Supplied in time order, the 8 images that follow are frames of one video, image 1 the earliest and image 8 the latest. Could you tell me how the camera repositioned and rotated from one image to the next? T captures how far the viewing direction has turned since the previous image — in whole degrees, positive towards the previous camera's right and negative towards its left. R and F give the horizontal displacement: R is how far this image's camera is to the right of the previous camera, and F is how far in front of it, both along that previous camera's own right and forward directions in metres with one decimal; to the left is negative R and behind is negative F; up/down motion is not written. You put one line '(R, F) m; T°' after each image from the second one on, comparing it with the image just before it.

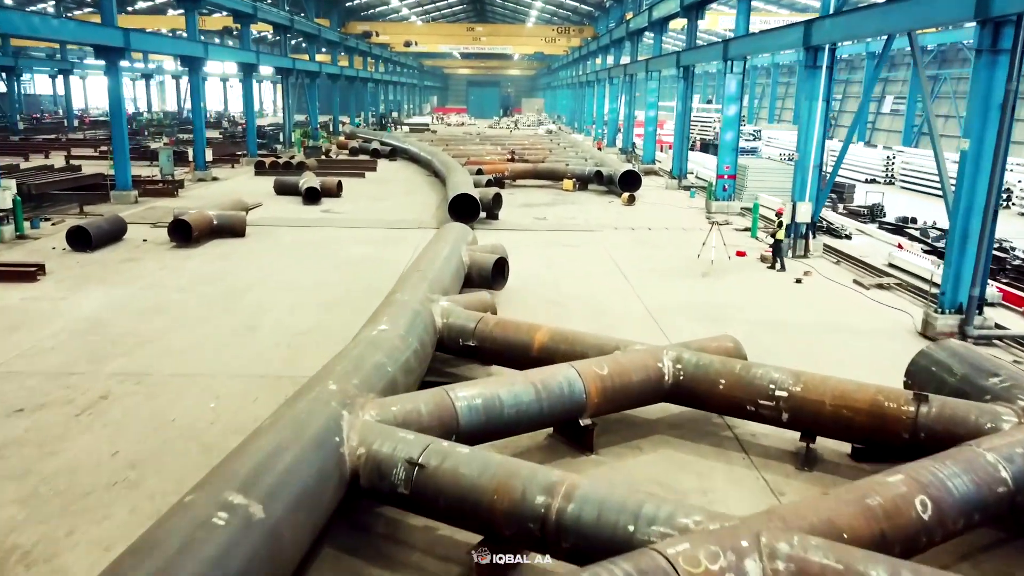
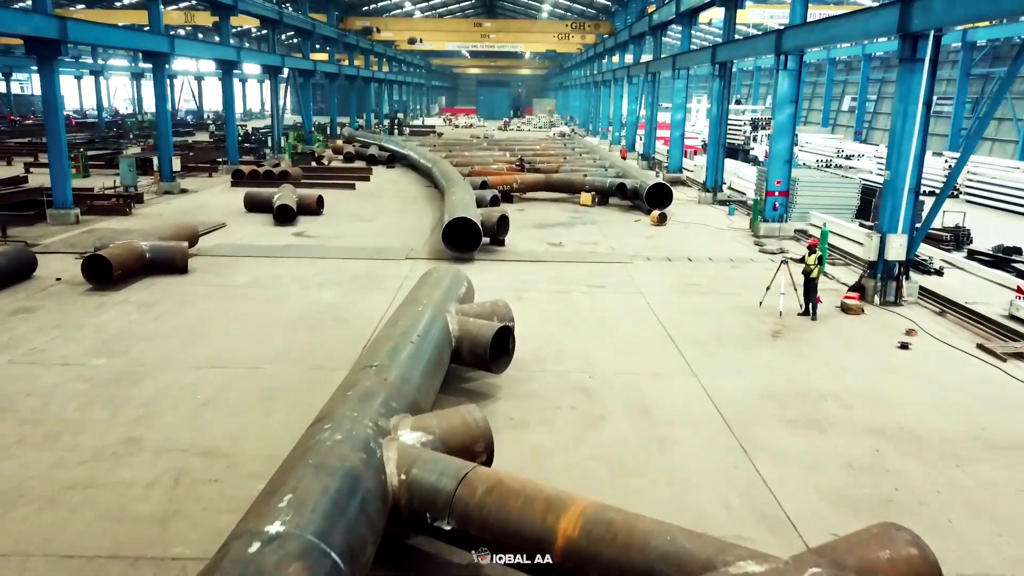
(0.0, +2.2) m; -1°
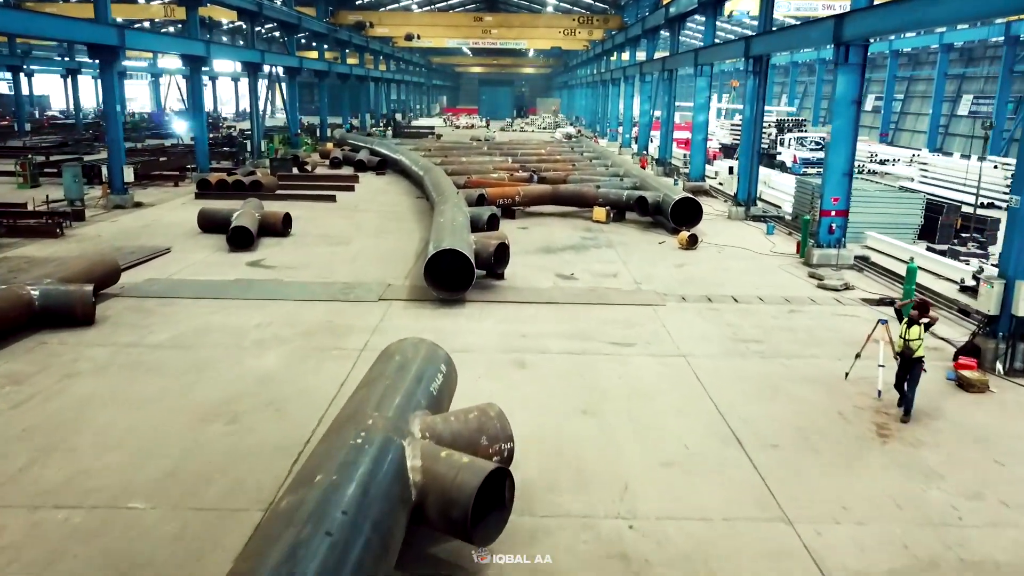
(0.0, +2.0) m; 0°
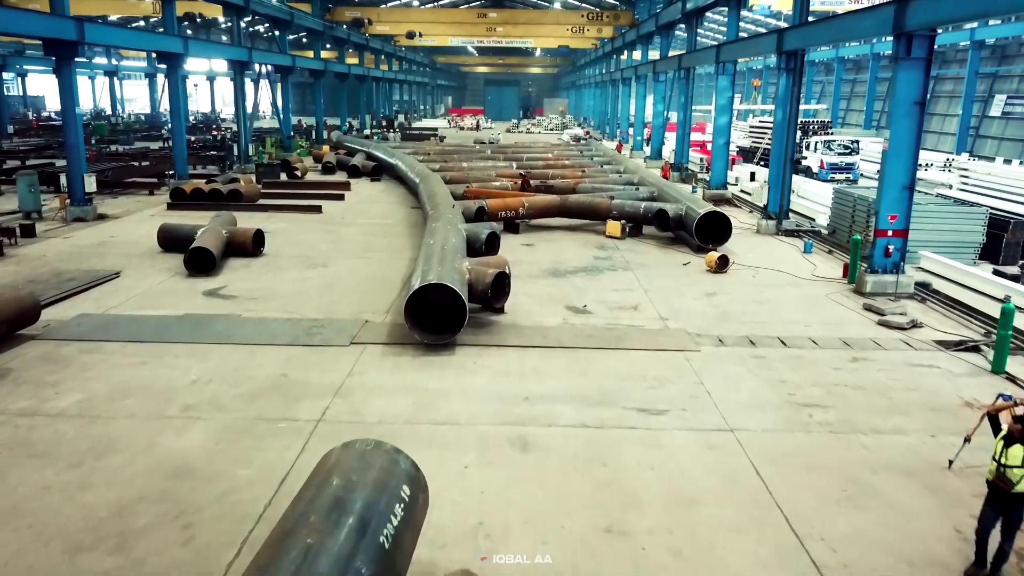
(0.0, +1.4) m; 0°
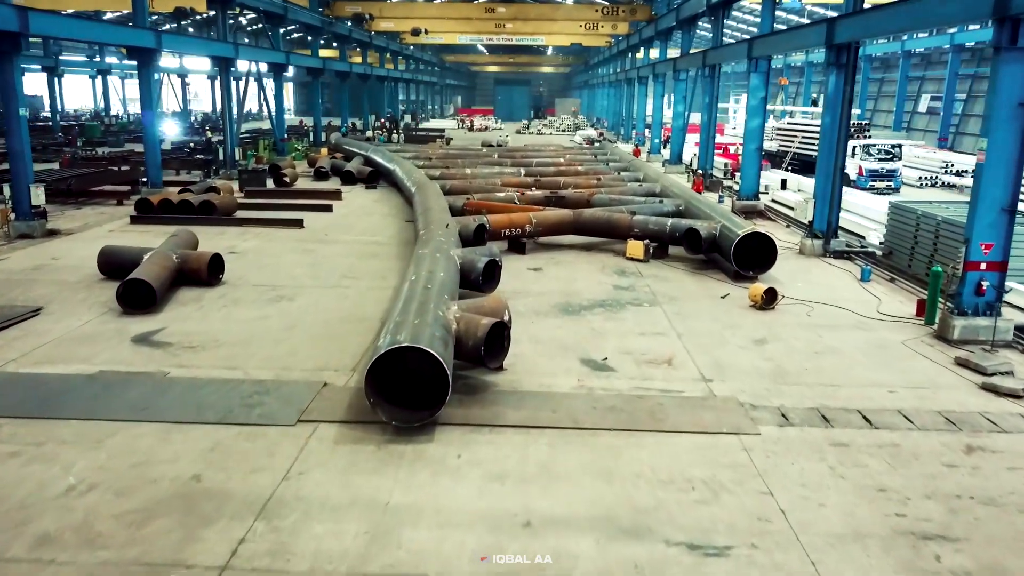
(+0.1, +1.6) m; -1°
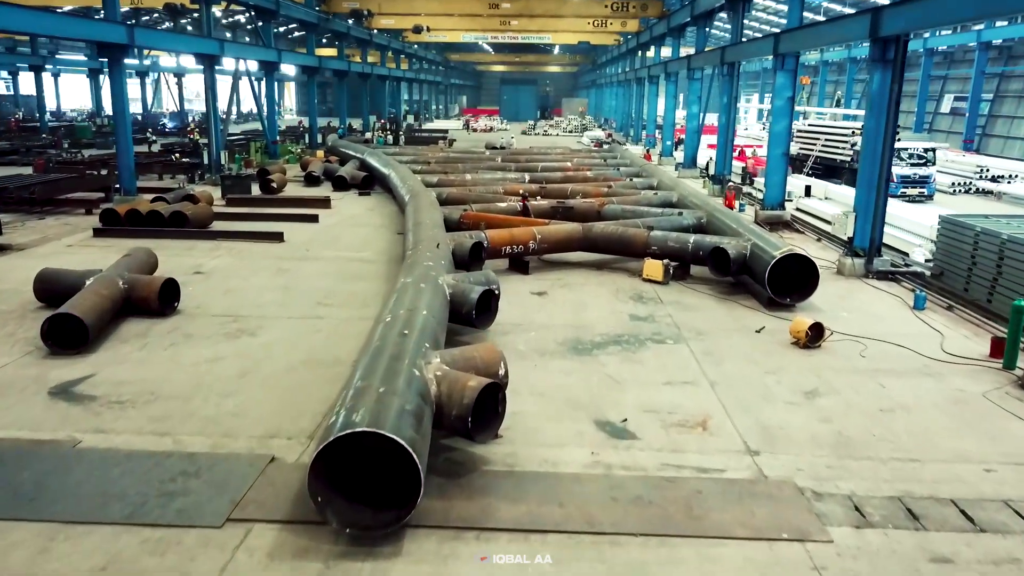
(+0.1, +1.1) m; 0°
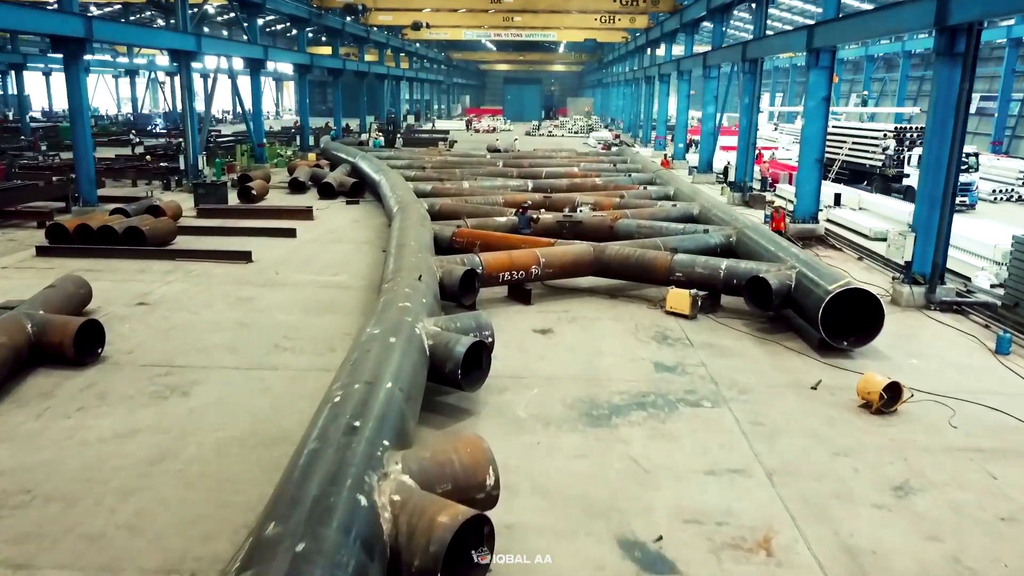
(0.0, +1.3) m; 0°
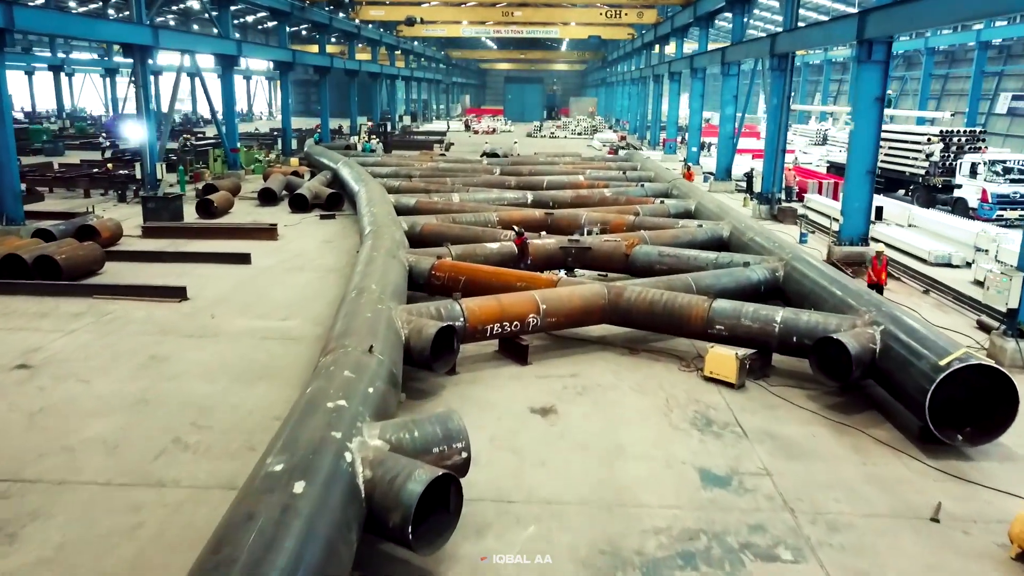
(+0.1, +1.7) m; 0°
